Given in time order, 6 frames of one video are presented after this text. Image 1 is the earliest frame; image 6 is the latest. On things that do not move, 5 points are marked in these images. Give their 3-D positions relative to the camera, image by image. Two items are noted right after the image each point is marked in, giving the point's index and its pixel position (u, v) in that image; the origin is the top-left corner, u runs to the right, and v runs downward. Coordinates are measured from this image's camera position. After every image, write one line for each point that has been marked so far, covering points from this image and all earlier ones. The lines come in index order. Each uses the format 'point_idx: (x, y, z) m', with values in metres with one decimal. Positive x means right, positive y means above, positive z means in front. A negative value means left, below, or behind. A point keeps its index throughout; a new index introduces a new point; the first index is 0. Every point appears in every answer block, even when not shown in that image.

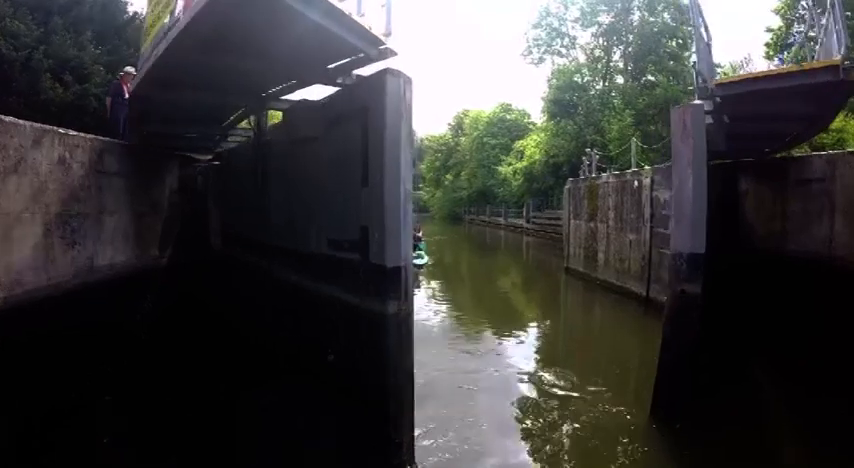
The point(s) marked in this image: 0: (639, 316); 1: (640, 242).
0: (+4.5, -1.7, +12.9) m
1: (+4.7, -0.2, +13.5) m
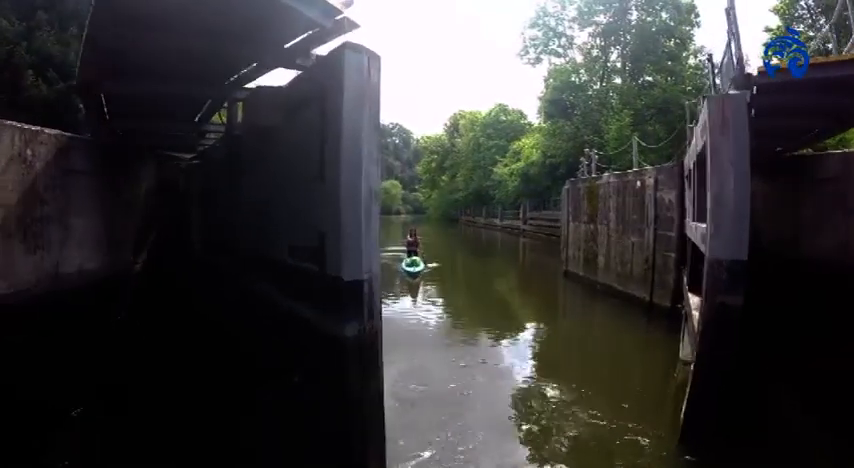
0: (+4.3, -1.7, +12.3) m
1: (+4.5, -0.2, +13.0) m
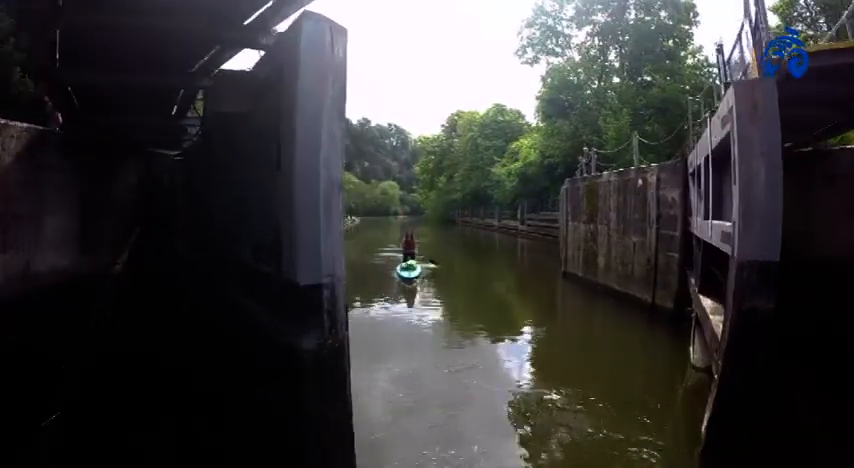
0: (+4.2, -1.7, +12.0) m
1: (+4.4, -0.2, +12.6) m
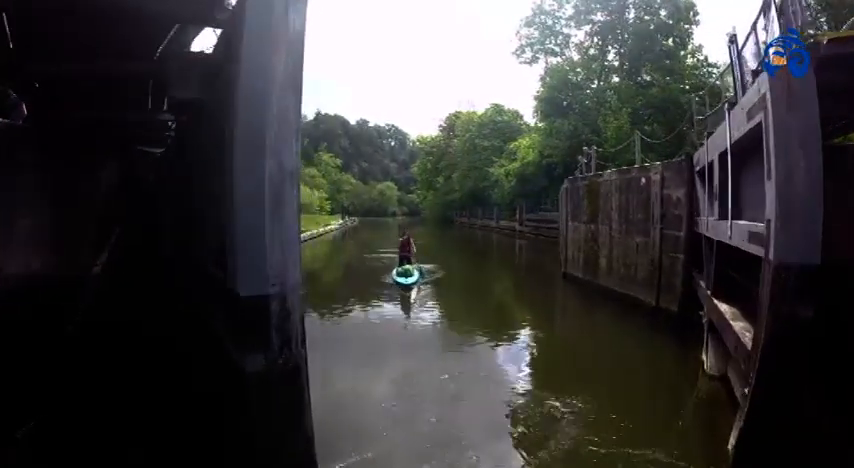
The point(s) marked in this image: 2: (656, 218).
0: (+4.1, -1.7, +11.6) m
1: (+4.3, -0.2, +12.2) m
2: (+4.3, +0.3, +11.7) m
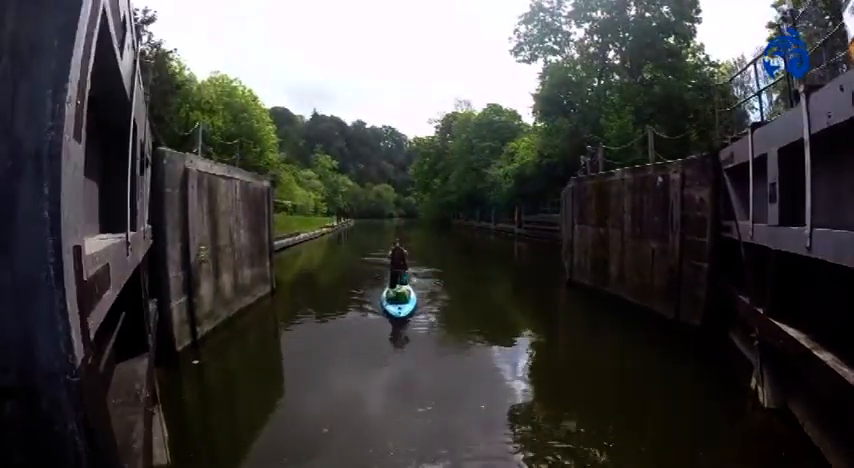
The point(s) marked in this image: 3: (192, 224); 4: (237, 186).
0: (+4.0, -1.8, +10.4) m
1: (+4.2, -0.3, +11.0) m
2: (+4.2, +0.2, +10.5) m
3: (-3.7, +0.1, +9.7) m
4: (-3.8, +0.9, +12.3) m
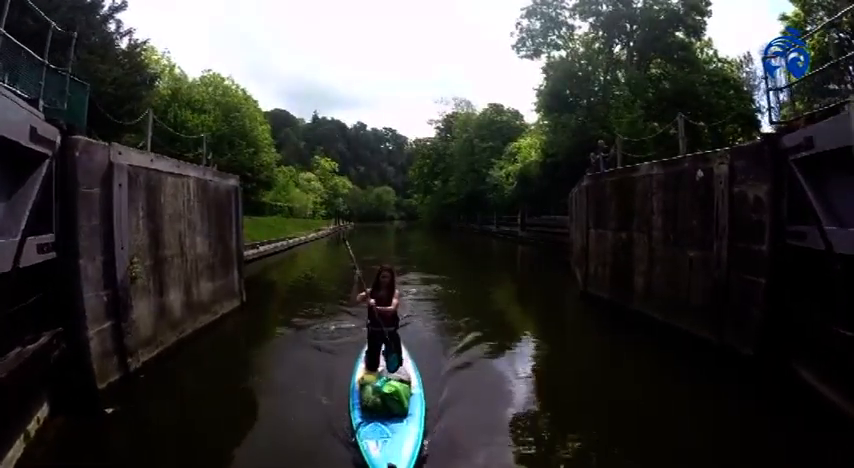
0: (+3.9, -1.9, +8.5) m
1: (+4.1, -0.4, +9.1) m
2: (+4.1, +0.1, +8.6) m
3: (-3.9, 0.0, +7.8) m
4: (-4.0, +0.8, +10.4) m
